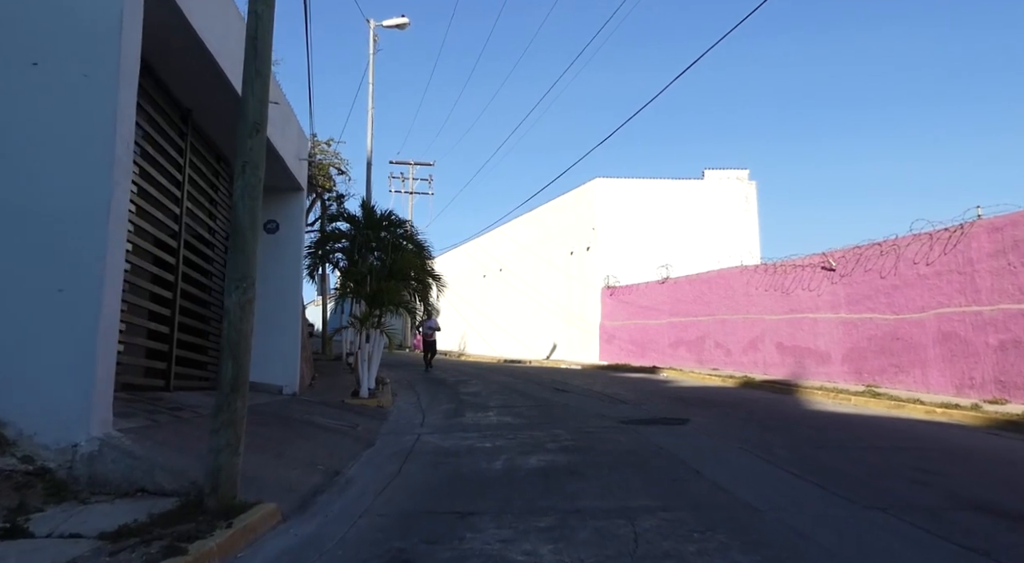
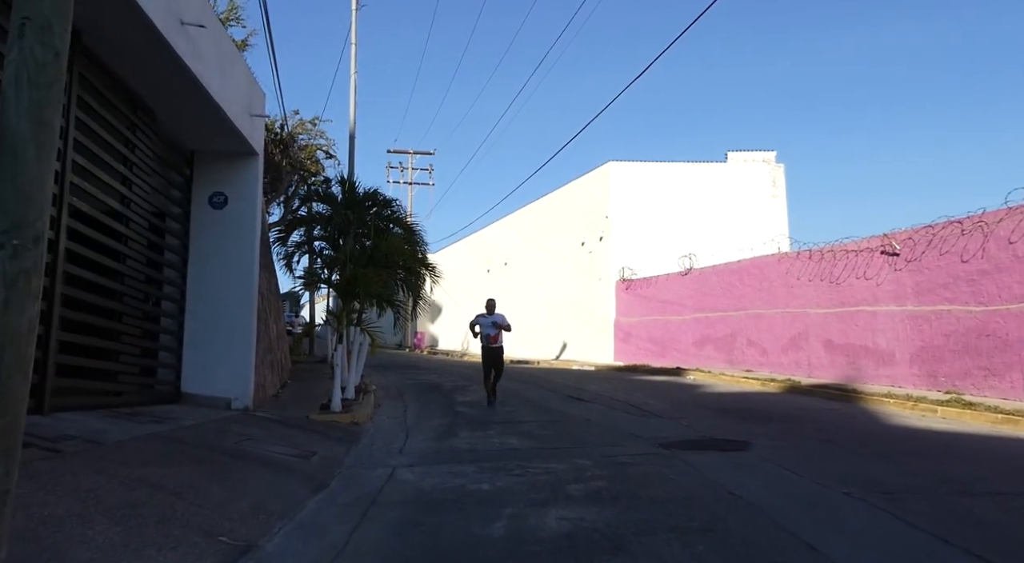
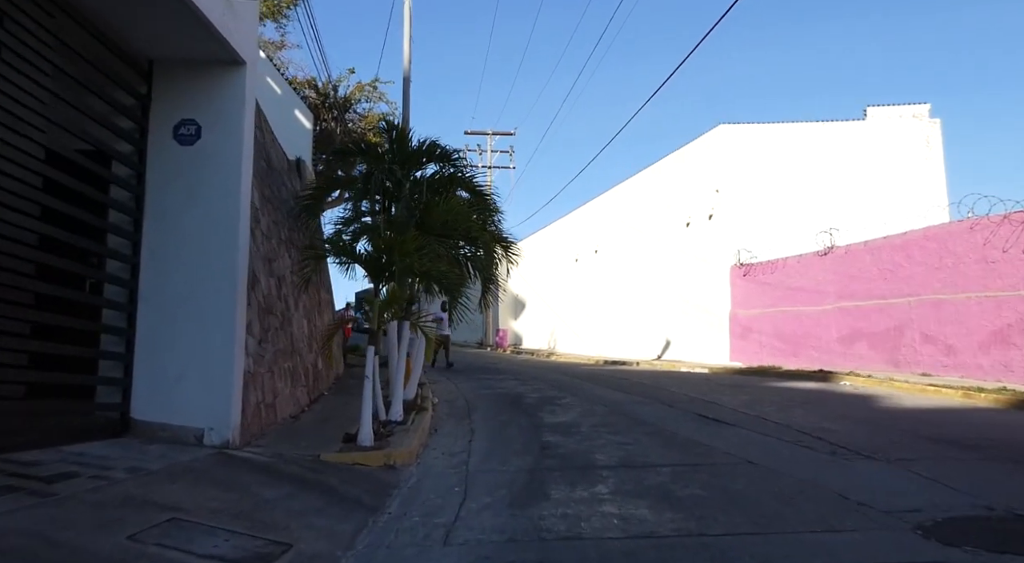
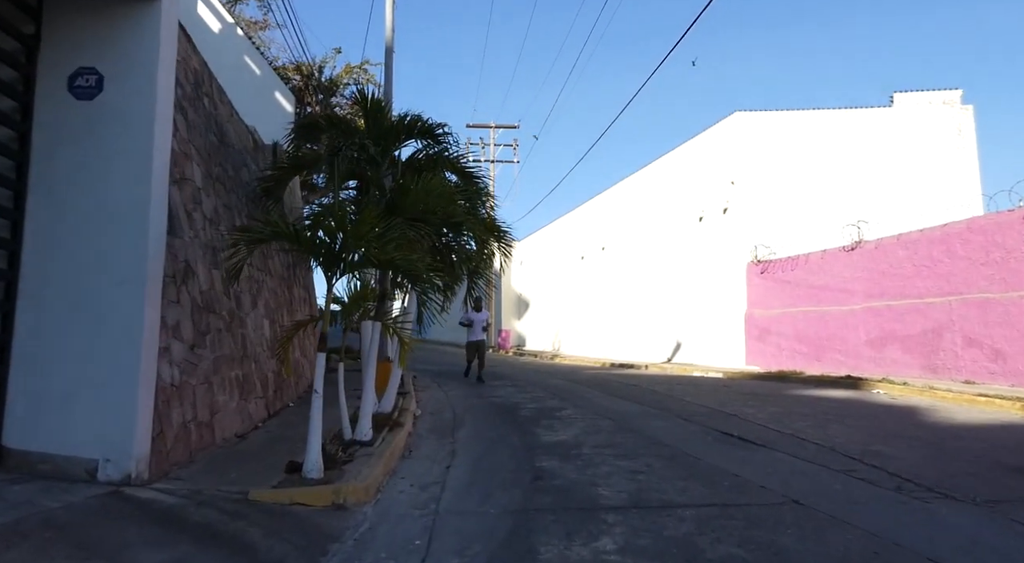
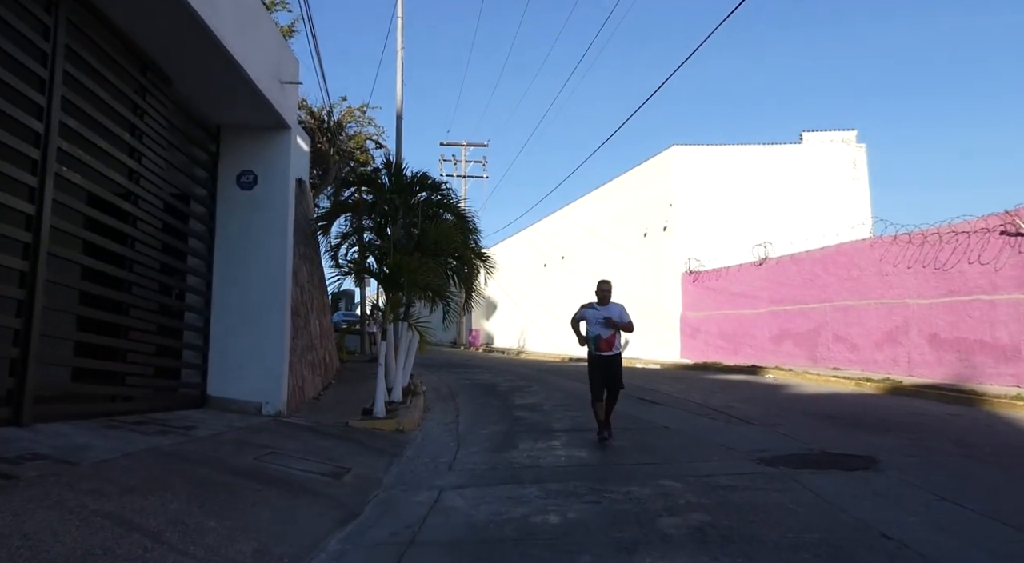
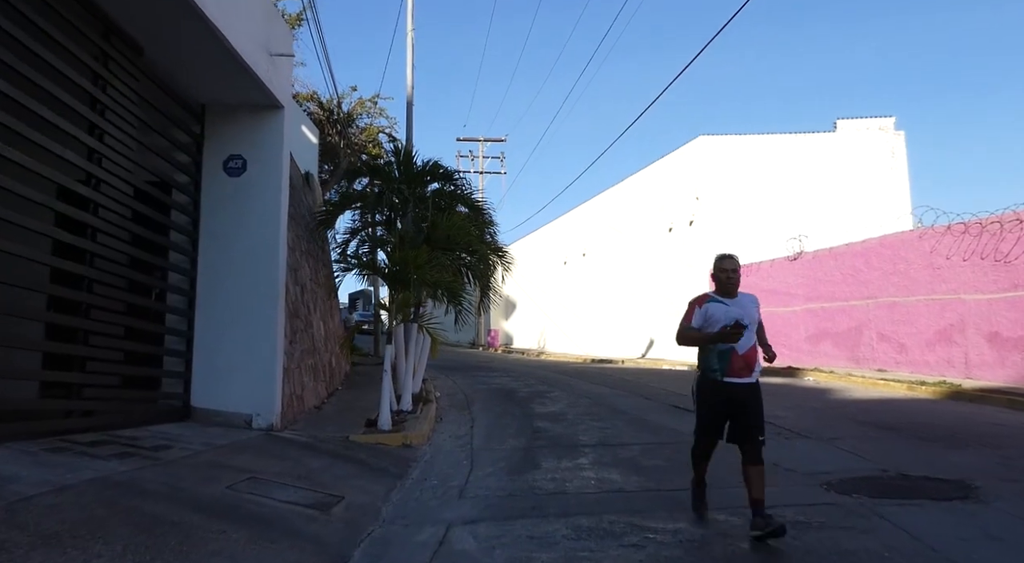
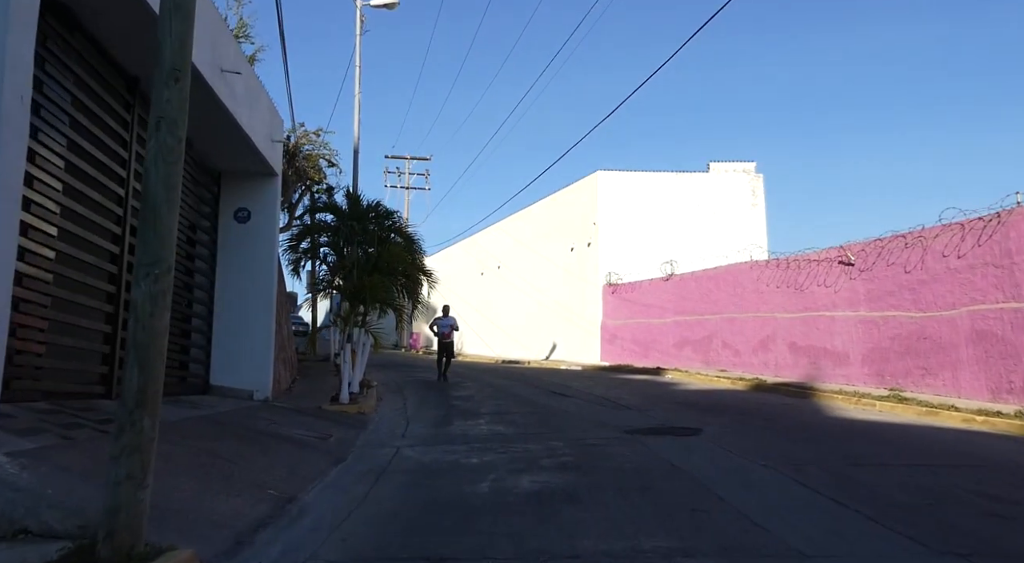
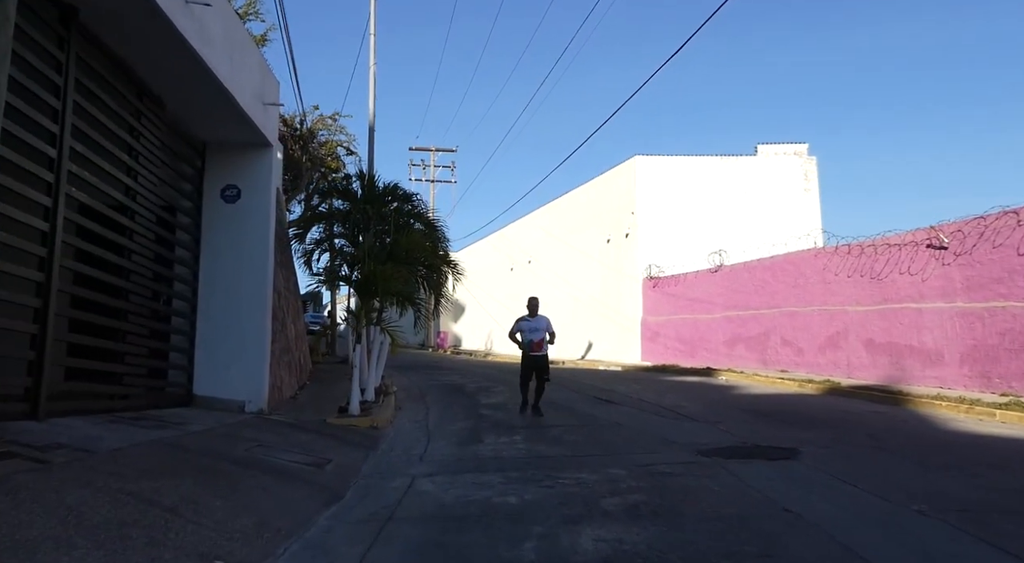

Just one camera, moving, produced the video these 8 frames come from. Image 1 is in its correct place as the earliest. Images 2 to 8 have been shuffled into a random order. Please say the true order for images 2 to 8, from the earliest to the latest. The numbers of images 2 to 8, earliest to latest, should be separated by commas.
7, 2, 8, 5, 6, 3, 4
